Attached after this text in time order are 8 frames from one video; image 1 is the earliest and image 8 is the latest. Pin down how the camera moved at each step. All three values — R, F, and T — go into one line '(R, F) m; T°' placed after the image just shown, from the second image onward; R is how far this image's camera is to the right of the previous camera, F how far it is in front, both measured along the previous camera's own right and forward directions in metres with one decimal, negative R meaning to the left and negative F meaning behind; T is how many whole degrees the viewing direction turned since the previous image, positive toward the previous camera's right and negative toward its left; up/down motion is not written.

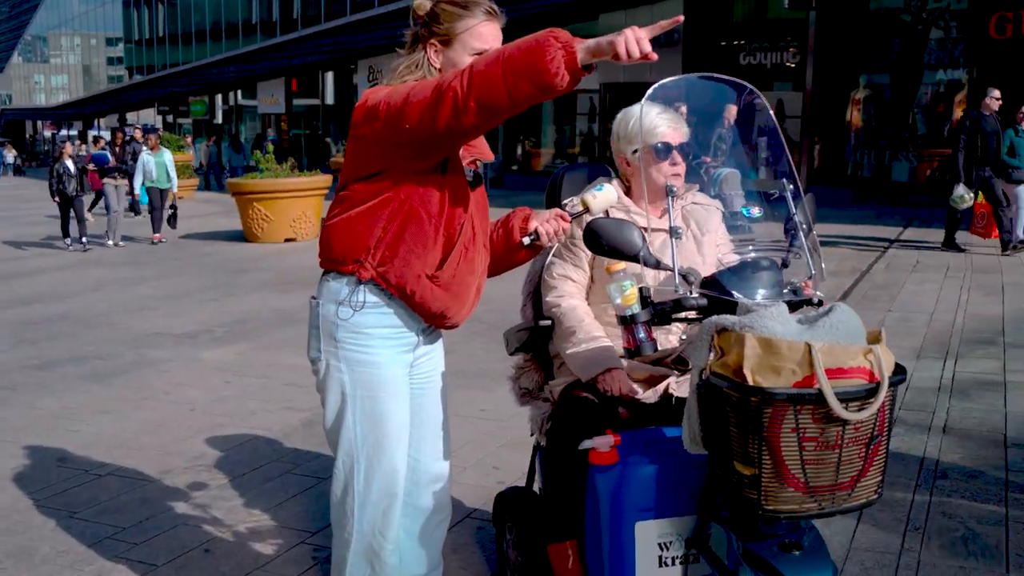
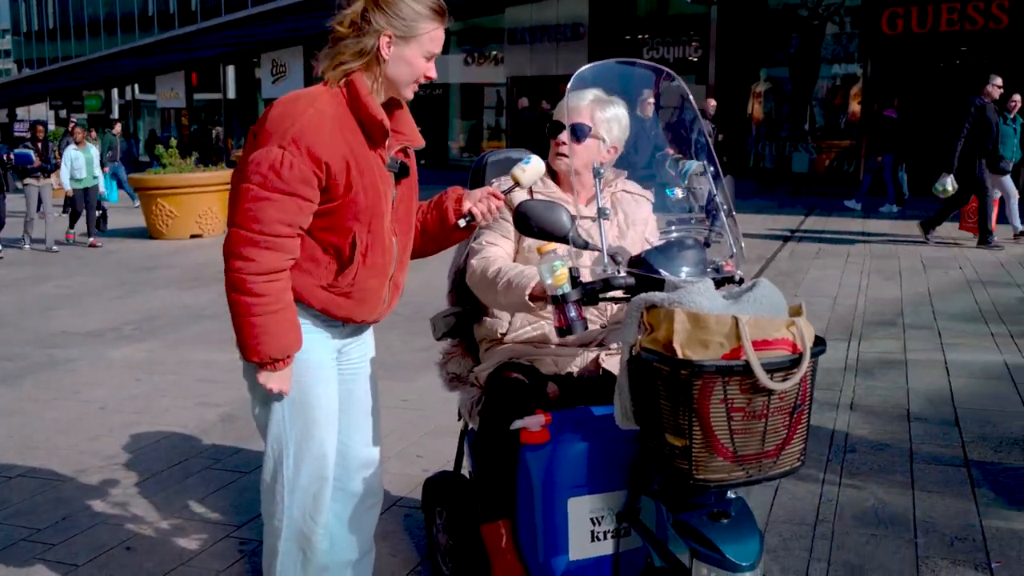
(-0.1, 0.0) m; +5°
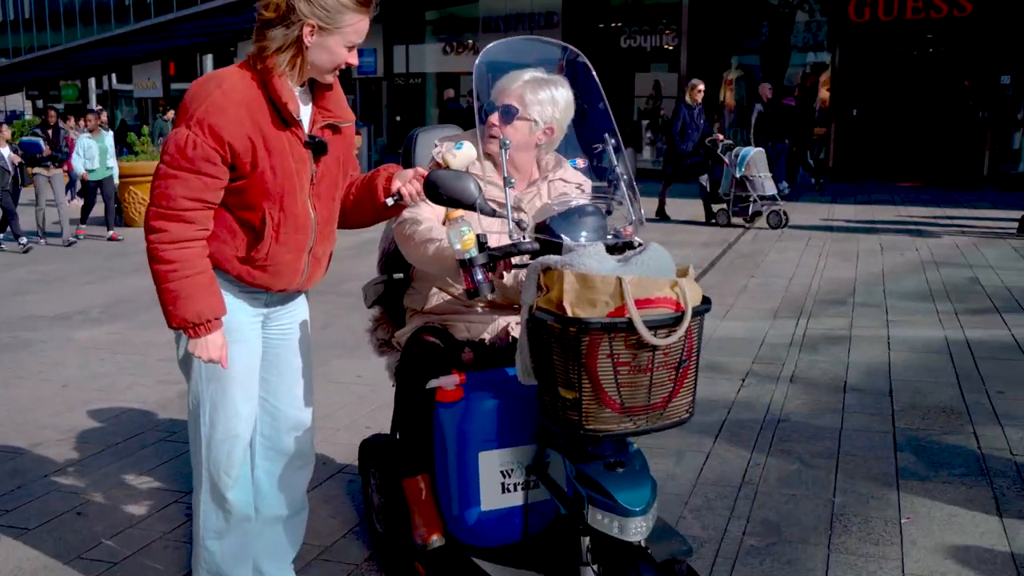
(+0.2, -0.2) m; +1°
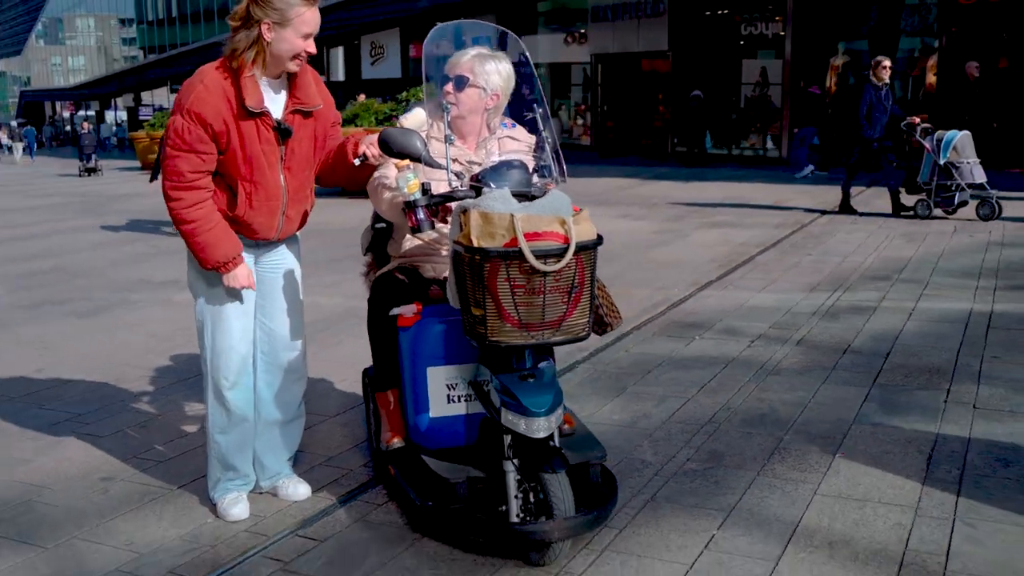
(+0.6, -0.5) m; -7°
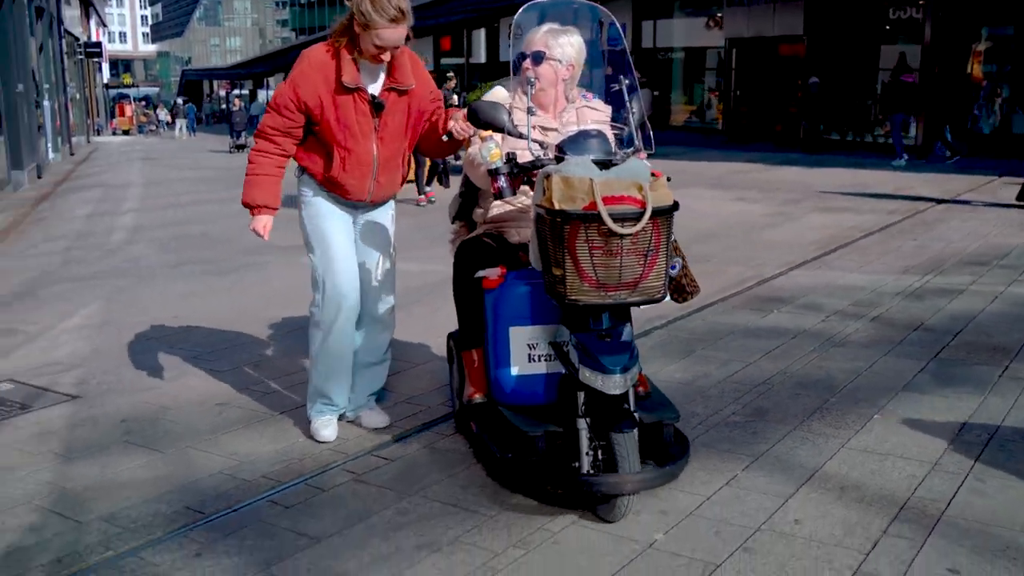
(+0.3, -0.4) m; -7°
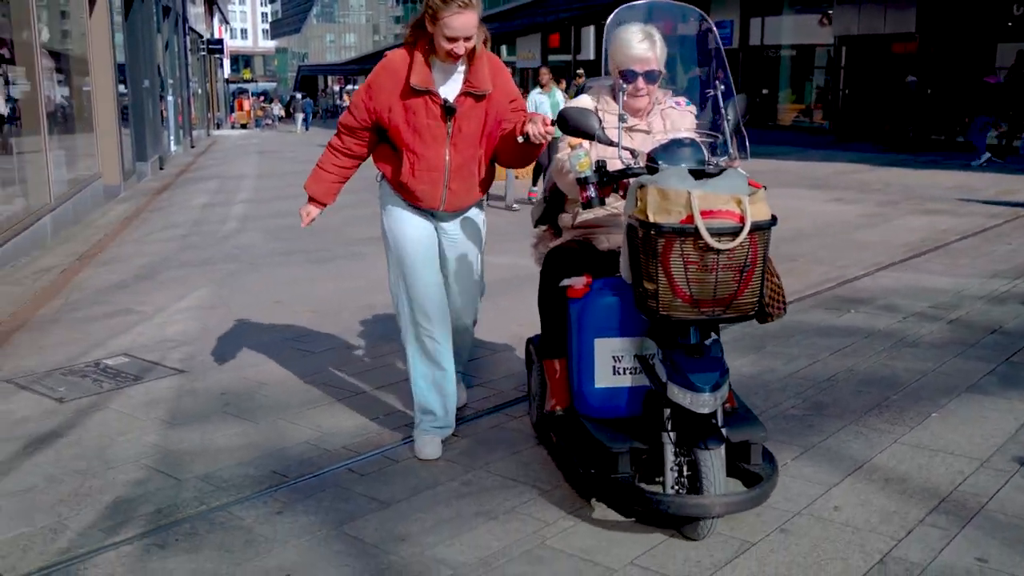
(+0.2, -0.3) m; -6°
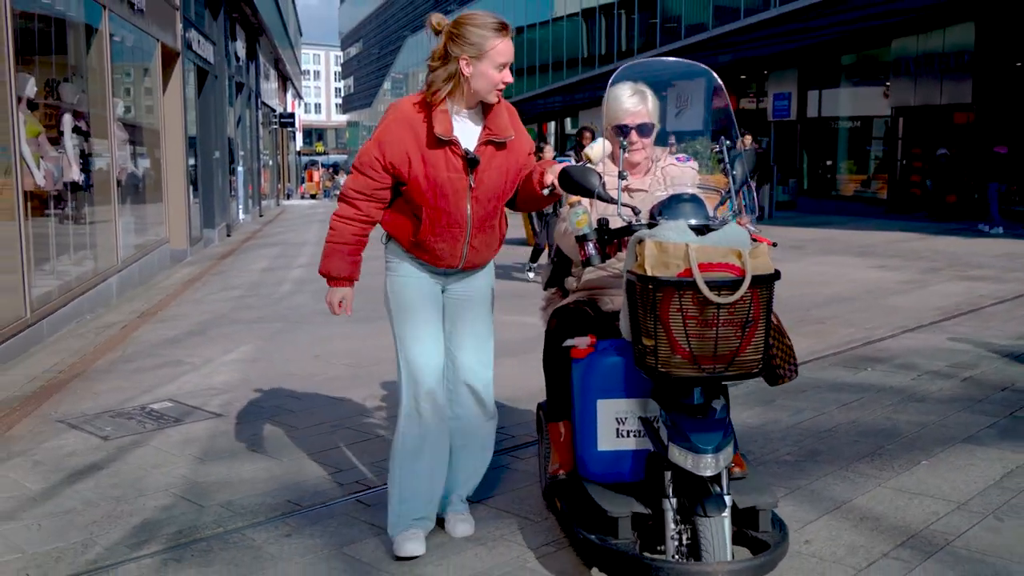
(+0.3, -0.3) m; -4°
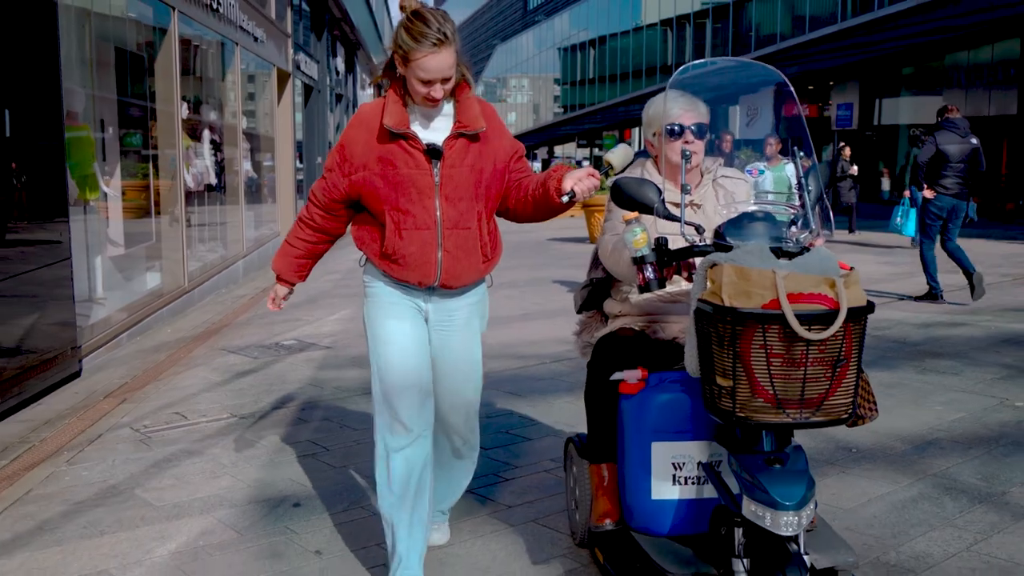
(+0.5, -2.4) m; -5°
